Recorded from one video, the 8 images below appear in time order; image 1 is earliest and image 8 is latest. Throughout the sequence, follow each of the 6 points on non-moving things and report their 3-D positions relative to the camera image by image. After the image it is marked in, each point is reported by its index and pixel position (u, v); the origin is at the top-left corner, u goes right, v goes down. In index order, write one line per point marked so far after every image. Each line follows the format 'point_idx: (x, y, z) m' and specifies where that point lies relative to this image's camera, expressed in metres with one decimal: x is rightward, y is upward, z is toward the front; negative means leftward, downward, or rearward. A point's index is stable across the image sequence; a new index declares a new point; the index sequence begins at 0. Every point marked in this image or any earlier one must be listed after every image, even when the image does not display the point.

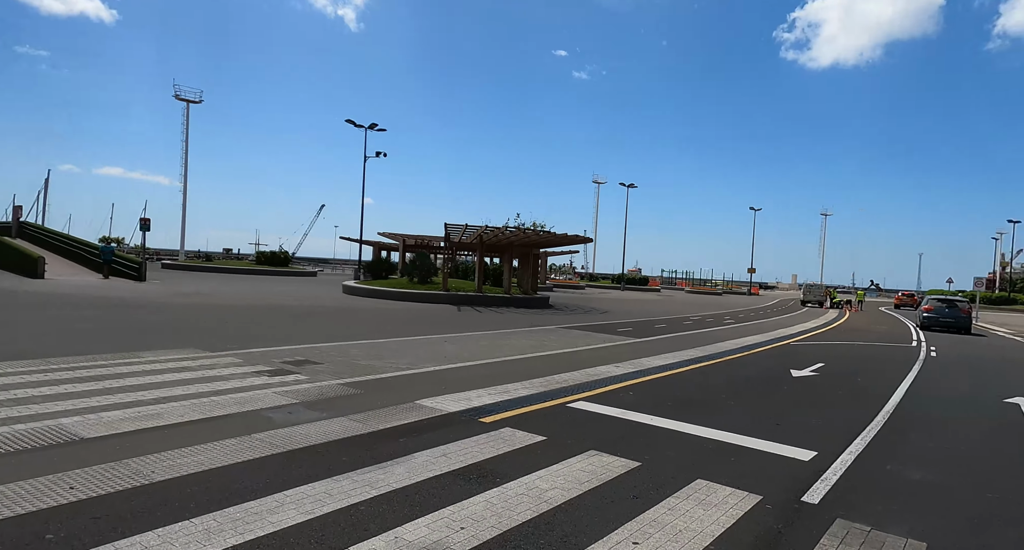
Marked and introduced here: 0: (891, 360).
0: (+11.5, -3.0, +17.4) m
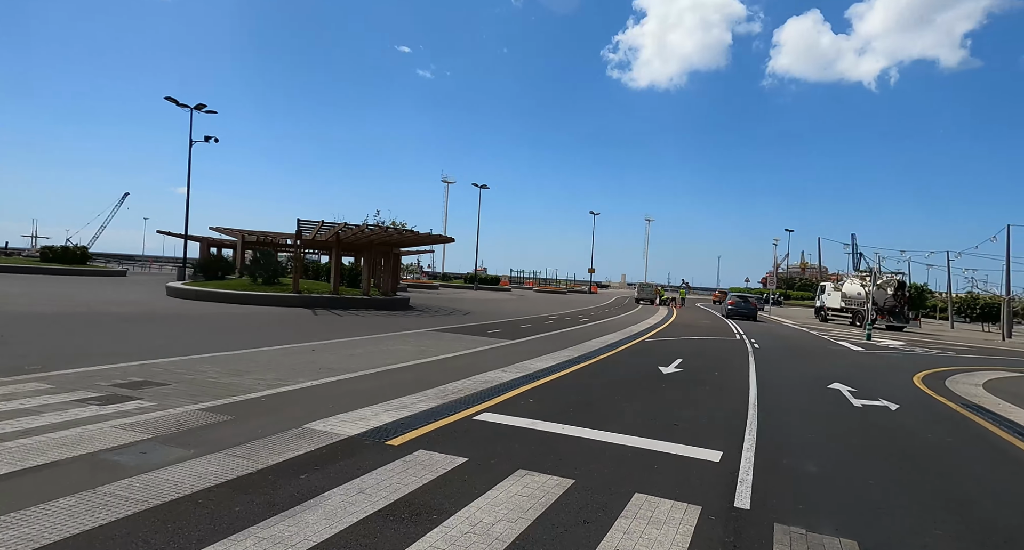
0: (+7.8, -3.1, +19.2) m
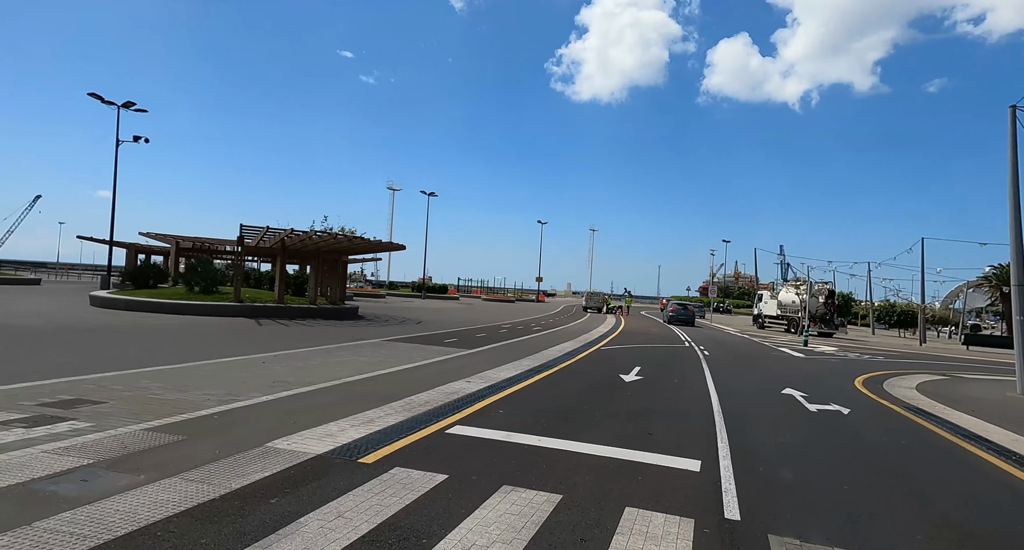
0: (+10.9, -2.7, +16.2) m
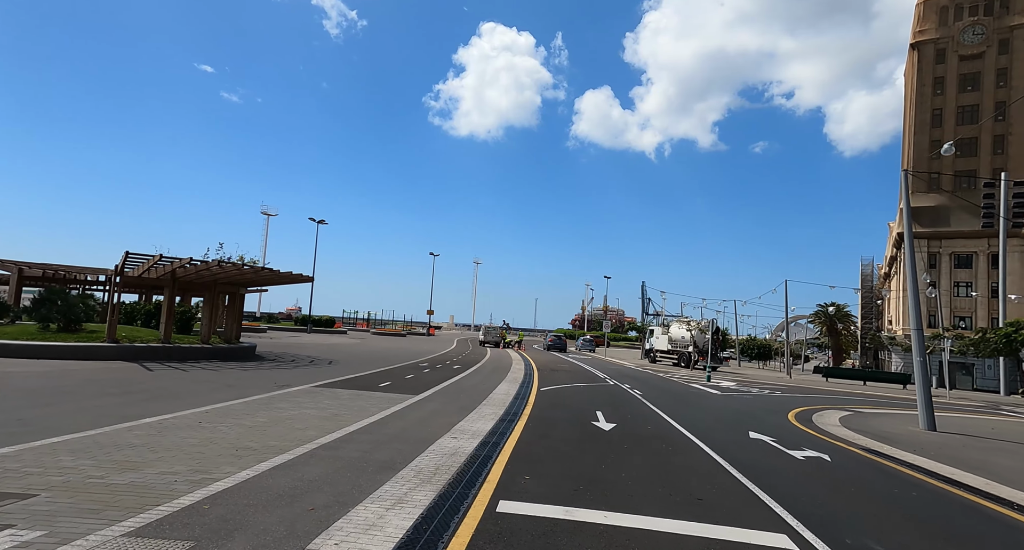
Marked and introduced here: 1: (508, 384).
0: (+9.1, -4.0, +17.5) m
1: (-0.2, -3.8, +19.8) m
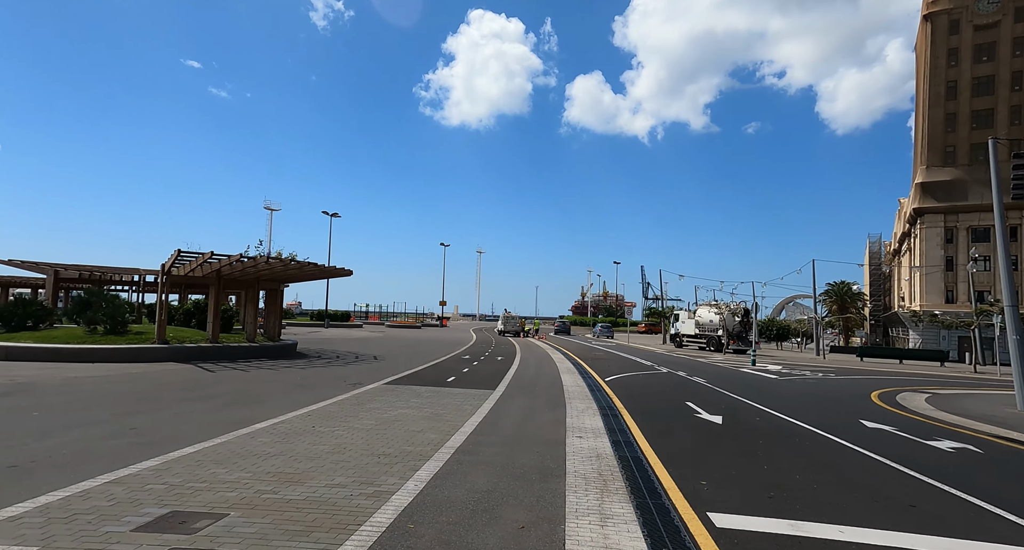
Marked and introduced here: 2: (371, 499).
0: (+11.1, -3.4, +17.1) m
1: (+1.9, -3.5, +19.5) m
2: (-1.3, -2.1, +5.2) m
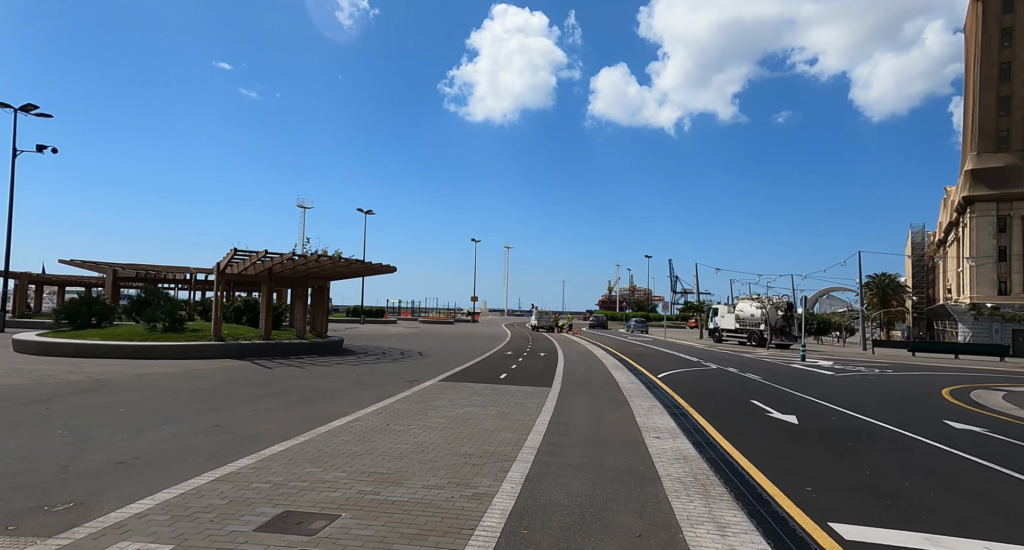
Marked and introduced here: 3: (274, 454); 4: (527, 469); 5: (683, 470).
0: (+12.7, -3.2, +16.4) m
1: (+3.6, -3.3, +19.3) m
2: (-0.4, -2.1, +5.2) m
3: (-2.8, -2.1, +6.6) m
4: (+0.2, -2.2, +6.3) m
5: (+1.9, -2.2, +6.2) m
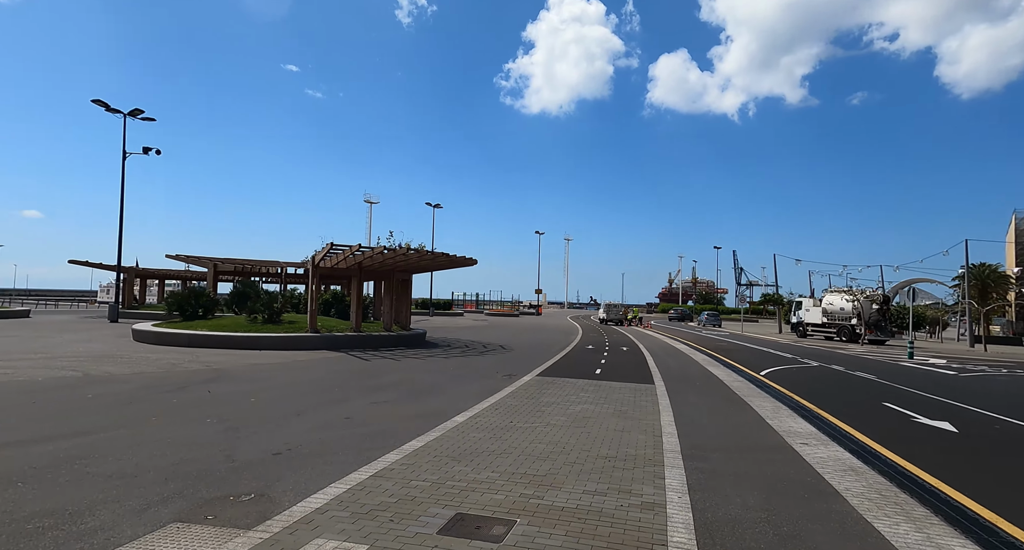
0: (+15.3, -3.0, +14.6) m
1: (+6.6, -3.1, +18.4) m
2: (+1.2, -2.0, +4.9) m
3: (-1.1, -2.1, +6.5) m
4: (+1.8, -2.1, +5.9) m
5: (+3.5, -2.1, +5.6) m
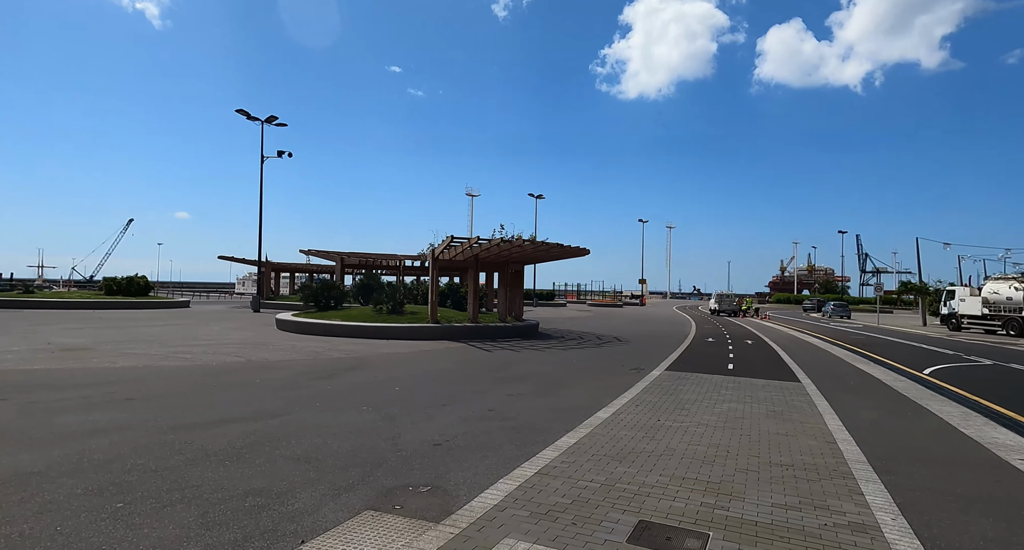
0: (+18.3, -2.6, +11.4) m
1: (+10.4, -2.7, +16.7) m
2: (+2.6, -1.9, +4.3) m
3: (+0.7, -2.0, +6.3) m
4: (+3.4, -2.0, +5.2) m
5: (+5.0, -2.0, +4.6) m
